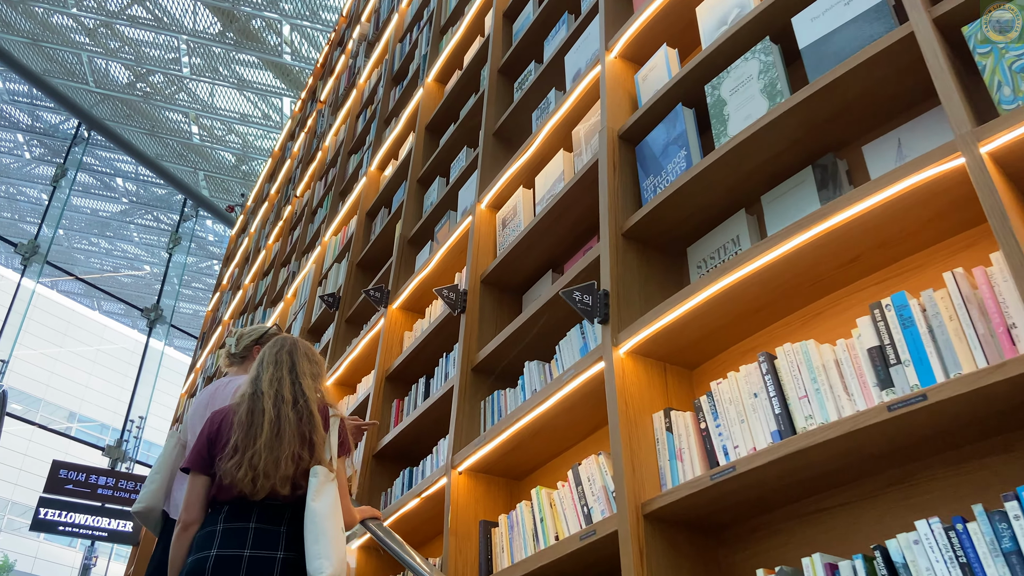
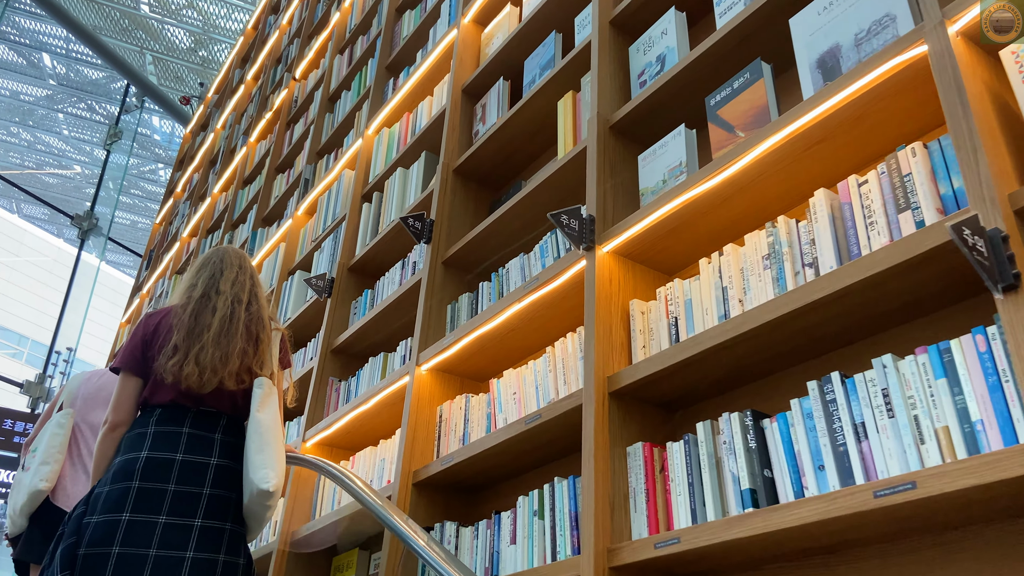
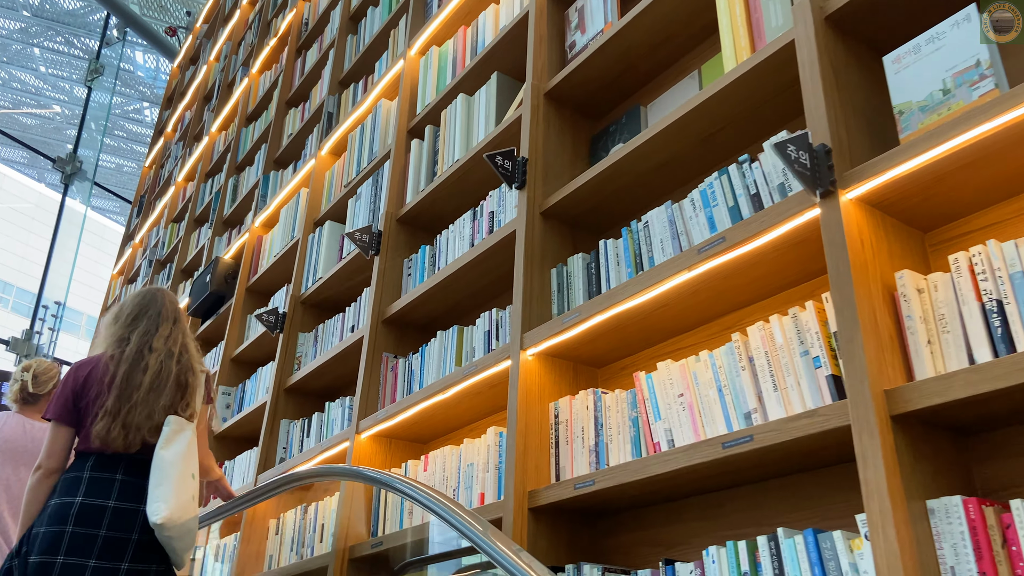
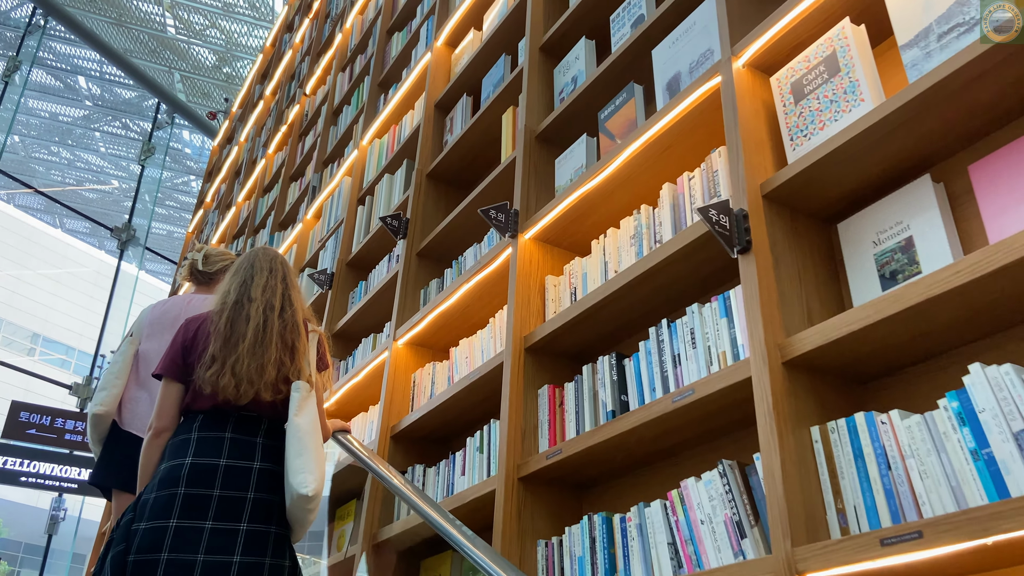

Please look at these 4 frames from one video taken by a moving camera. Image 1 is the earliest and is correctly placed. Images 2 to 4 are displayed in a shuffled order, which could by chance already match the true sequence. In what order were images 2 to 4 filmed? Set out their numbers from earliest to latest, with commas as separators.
4, 2, 3
